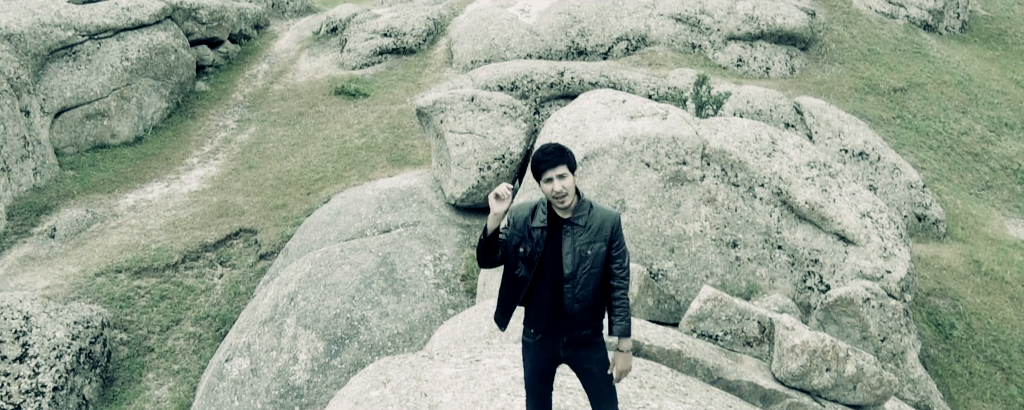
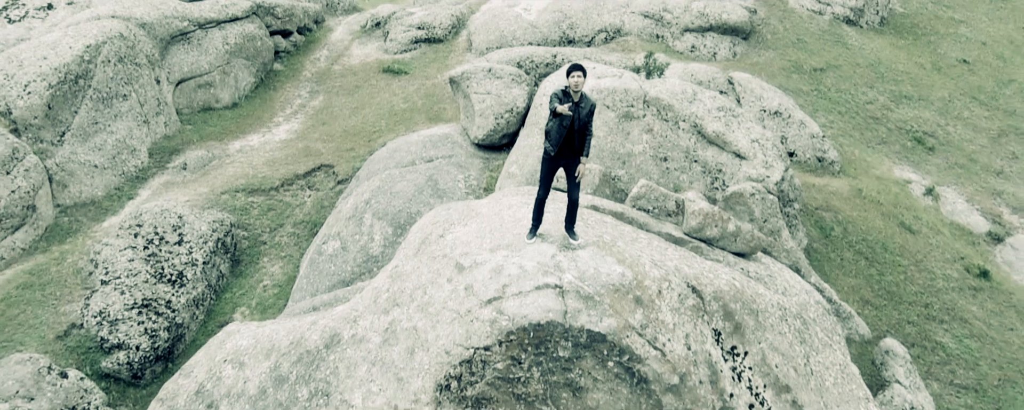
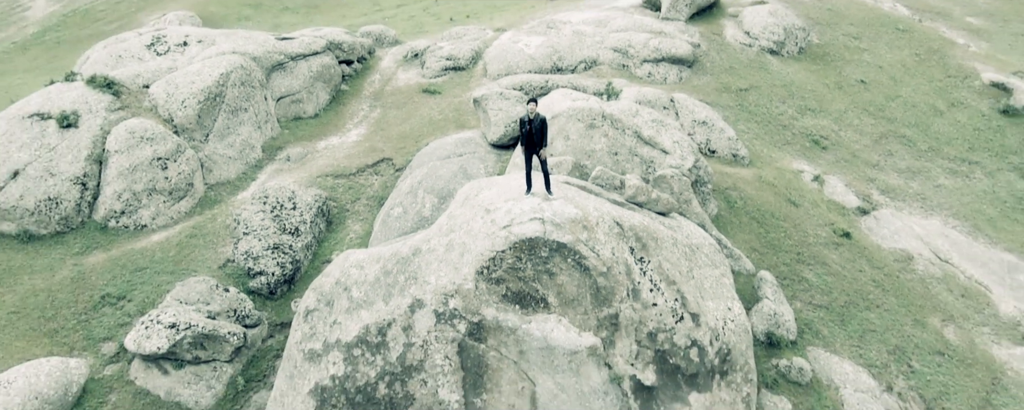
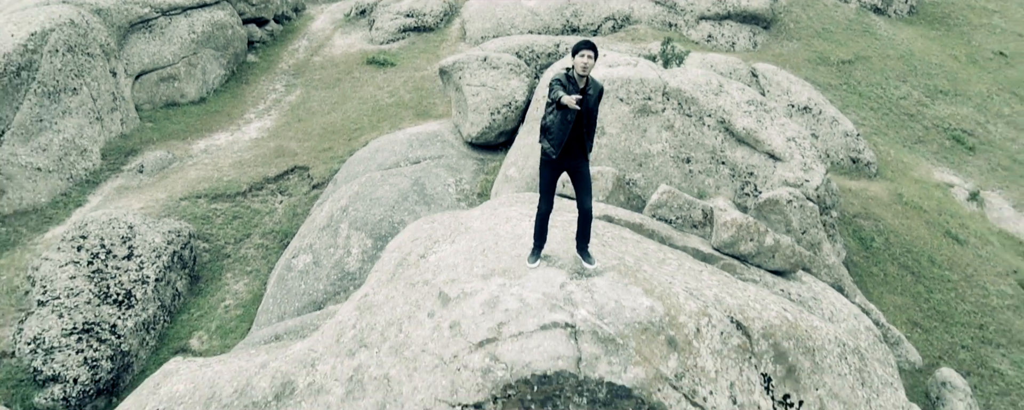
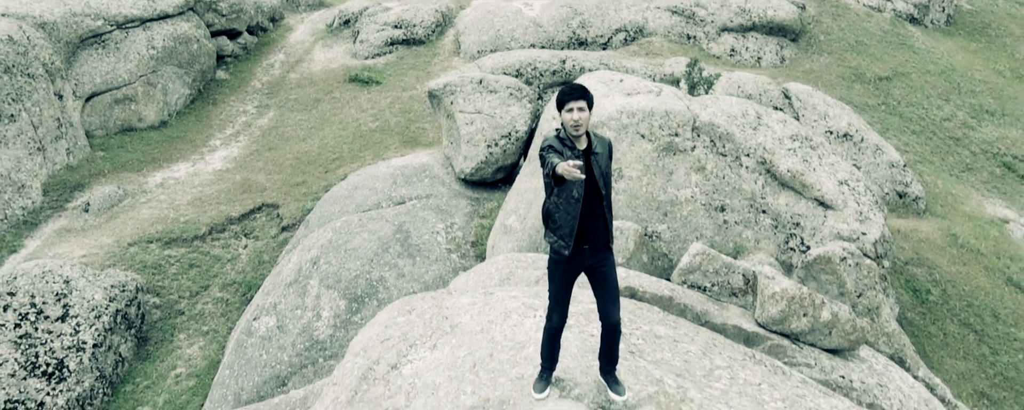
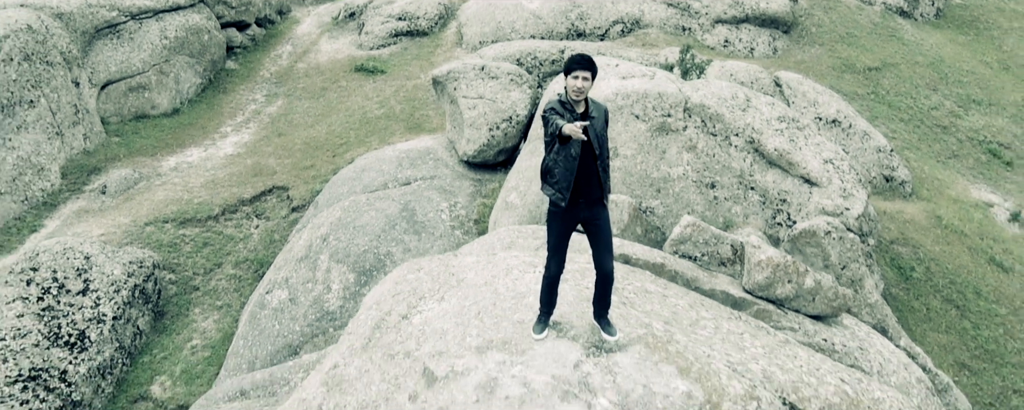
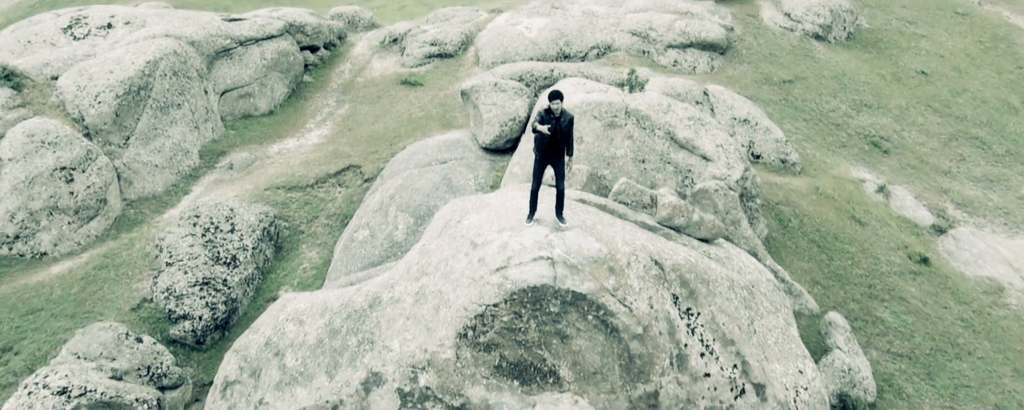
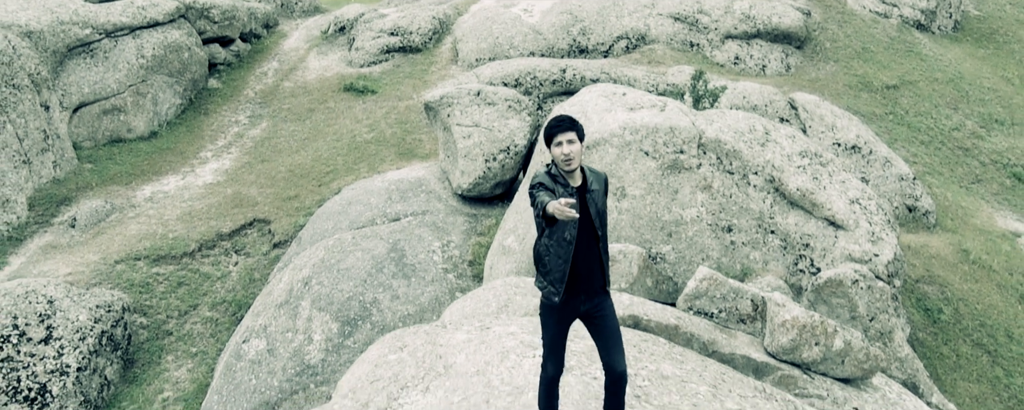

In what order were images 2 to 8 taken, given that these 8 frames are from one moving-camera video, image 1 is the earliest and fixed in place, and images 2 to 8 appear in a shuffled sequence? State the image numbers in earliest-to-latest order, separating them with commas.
8, 5, 6, 4, 2, 7, 3
